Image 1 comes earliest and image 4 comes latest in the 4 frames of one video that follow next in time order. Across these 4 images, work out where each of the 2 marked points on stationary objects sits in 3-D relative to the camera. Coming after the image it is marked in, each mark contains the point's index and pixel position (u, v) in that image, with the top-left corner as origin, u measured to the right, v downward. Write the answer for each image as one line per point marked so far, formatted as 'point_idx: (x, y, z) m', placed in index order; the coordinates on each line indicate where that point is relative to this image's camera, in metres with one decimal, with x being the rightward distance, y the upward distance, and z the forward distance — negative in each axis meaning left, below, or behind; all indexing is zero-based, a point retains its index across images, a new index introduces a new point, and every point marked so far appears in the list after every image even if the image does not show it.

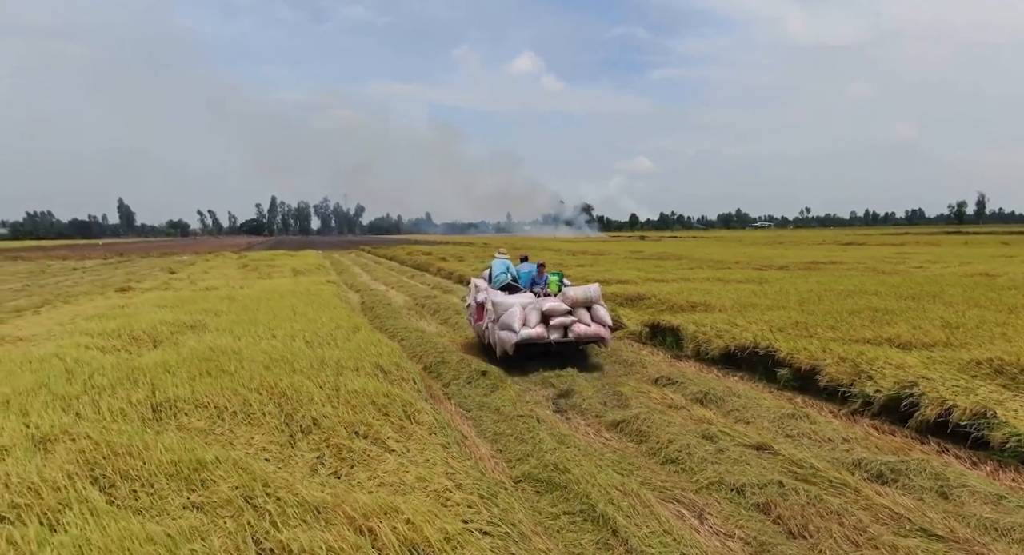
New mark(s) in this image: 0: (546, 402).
0: (+0.4, -1.4, +6.6) m
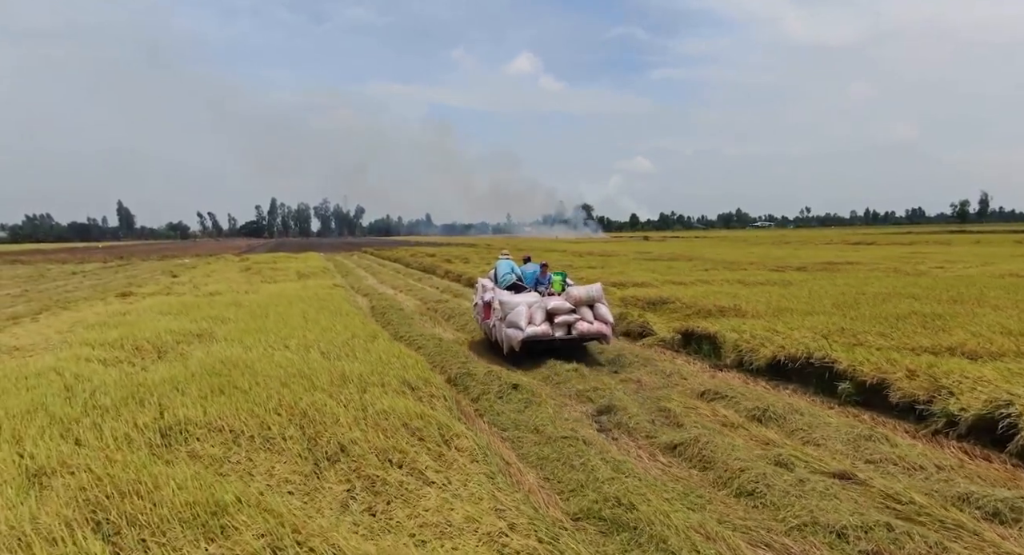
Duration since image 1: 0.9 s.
0: (+0.8, -1.5, +6.1) m
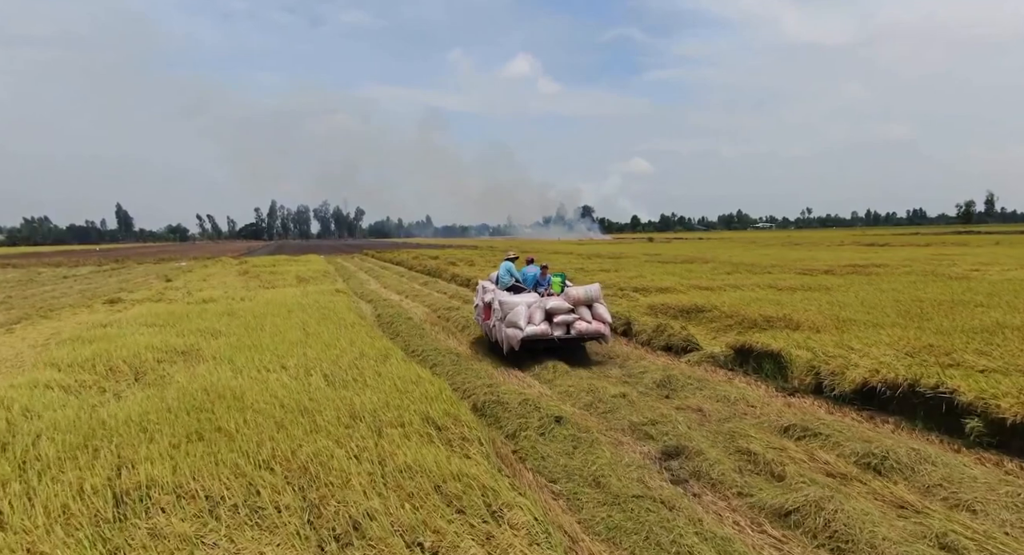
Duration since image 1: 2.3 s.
0: (+1.2, -1.6, +4.9) m
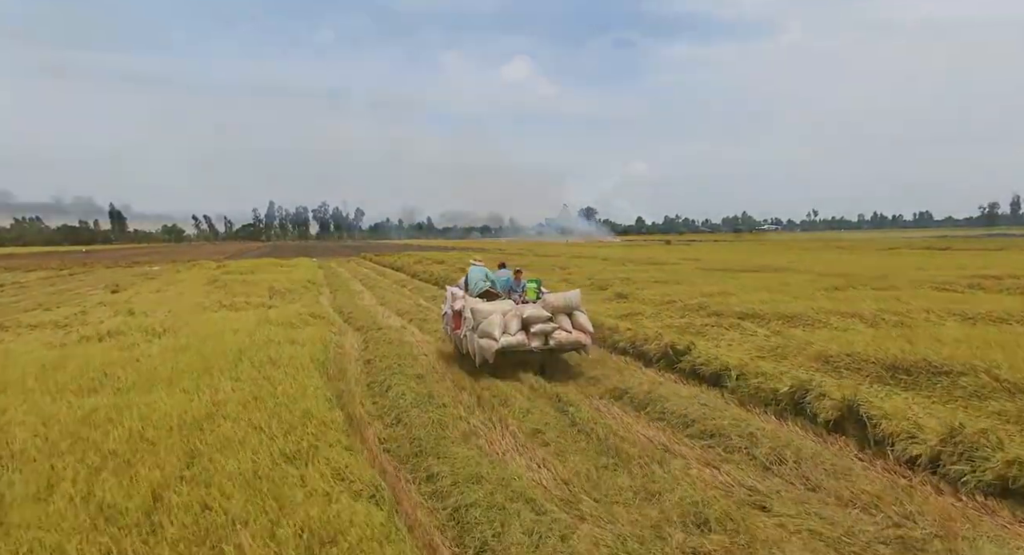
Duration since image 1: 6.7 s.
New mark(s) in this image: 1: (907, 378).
0: (+2.2, -2.0, -0.4) m
1: (+4.6, -1.1, +6.5) m
